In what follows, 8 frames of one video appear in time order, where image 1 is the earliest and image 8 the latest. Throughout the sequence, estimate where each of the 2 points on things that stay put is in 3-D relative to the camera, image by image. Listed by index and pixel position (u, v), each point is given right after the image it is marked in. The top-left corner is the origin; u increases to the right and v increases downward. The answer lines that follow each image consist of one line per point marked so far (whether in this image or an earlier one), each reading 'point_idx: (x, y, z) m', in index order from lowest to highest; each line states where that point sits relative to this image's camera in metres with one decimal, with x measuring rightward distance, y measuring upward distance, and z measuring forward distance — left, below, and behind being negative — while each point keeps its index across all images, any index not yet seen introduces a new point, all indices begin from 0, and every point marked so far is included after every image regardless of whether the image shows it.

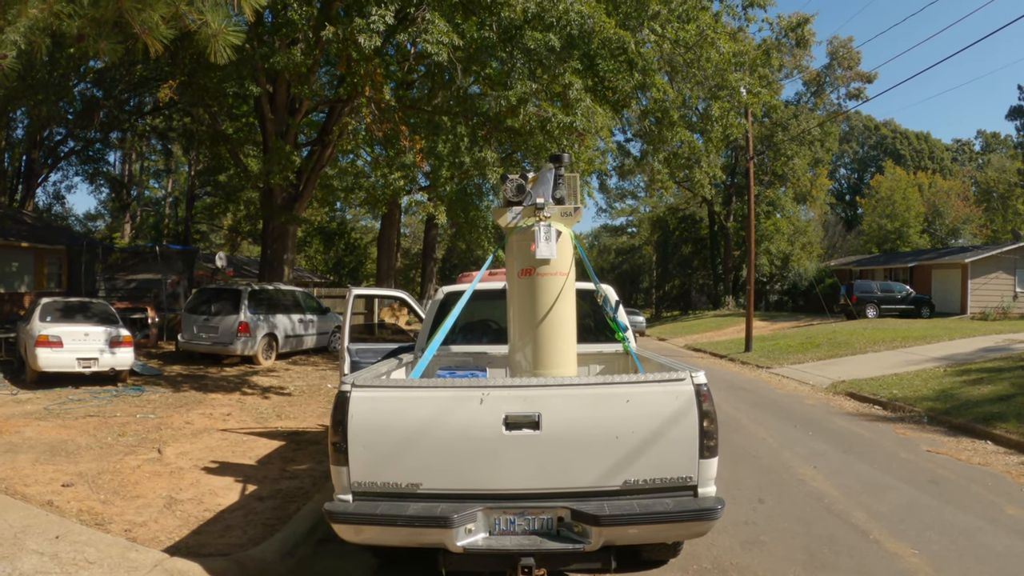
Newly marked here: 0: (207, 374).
0: (-5.5, -1.6, +13.9) m
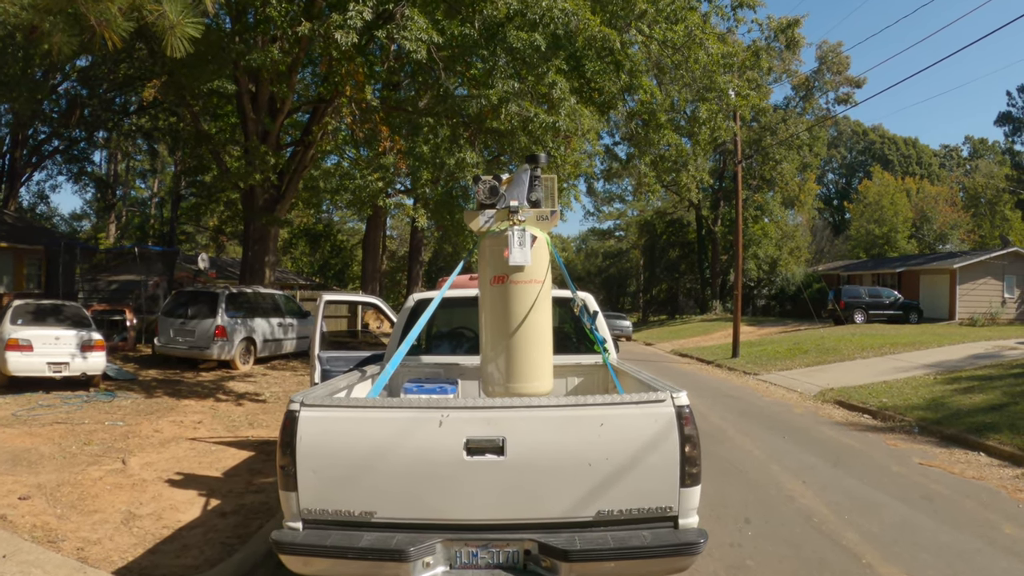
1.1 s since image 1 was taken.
0: (-5.8, -1.6, +13.6) m
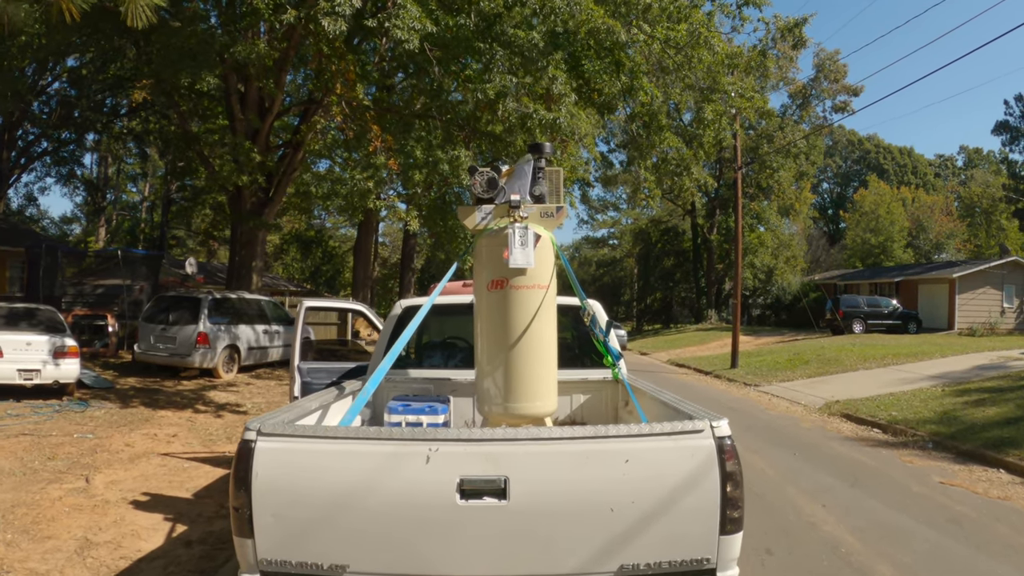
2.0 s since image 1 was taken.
0: (-5.9, -1.7, +13.0) m
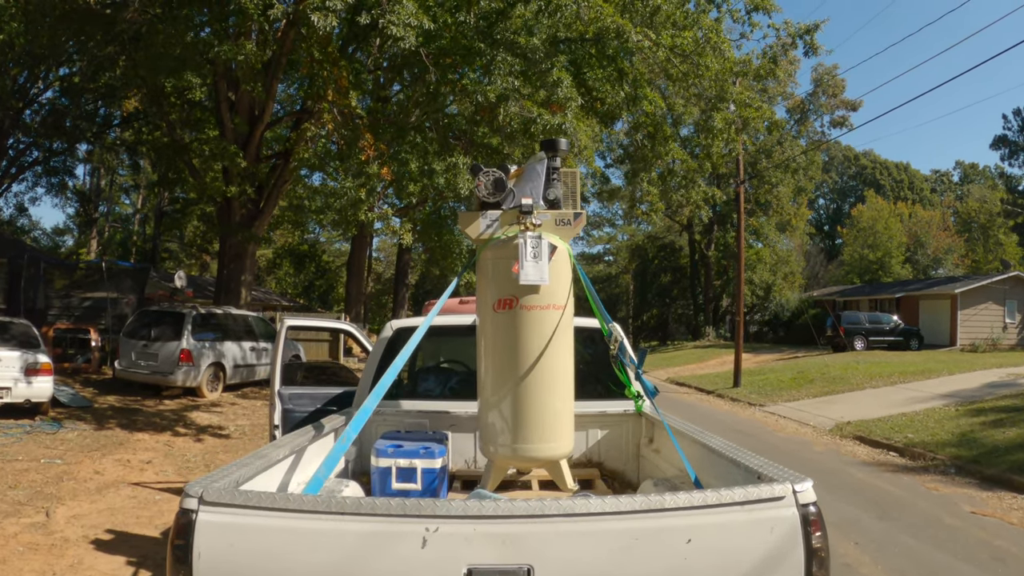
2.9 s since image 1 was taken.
0: (-5.9, -1.9, +12.3) m
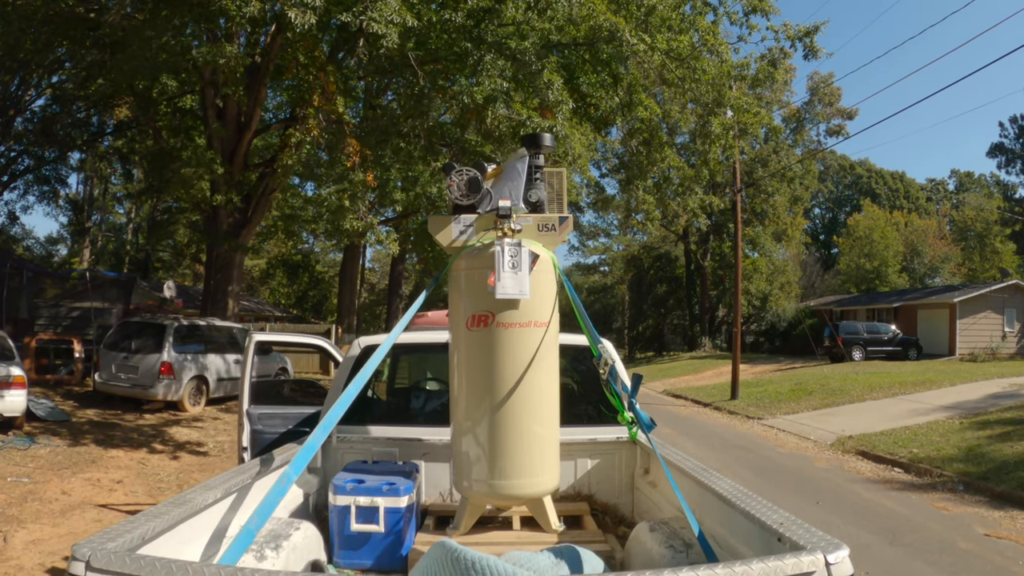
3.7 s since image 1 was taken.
0: (-6.1, -2.1, +11.9) m
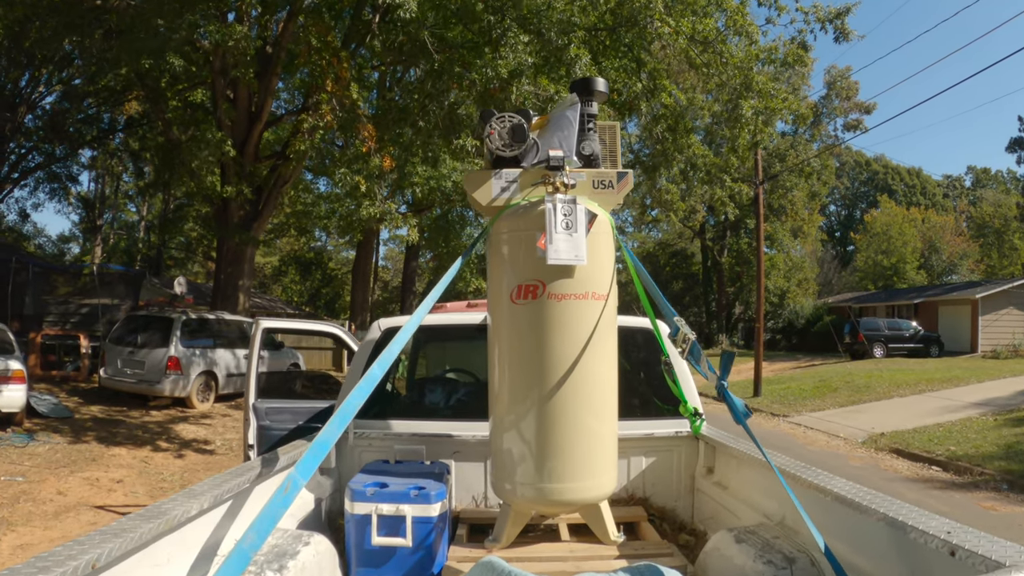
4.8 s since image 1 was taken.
0: (-5.8, -2.0, +11.5) m
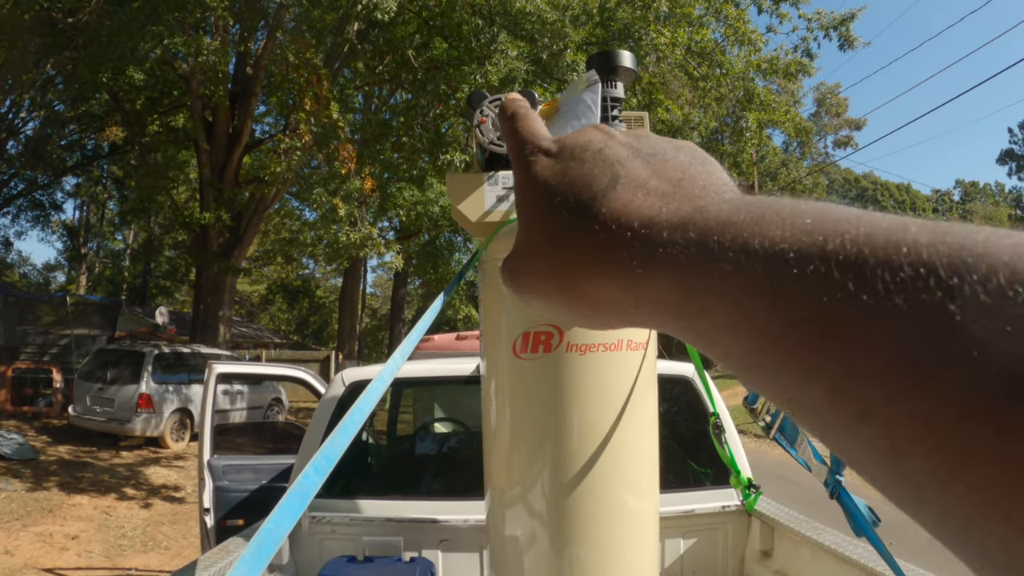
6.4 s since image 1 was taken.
0: (-5.8, -2.4, +10.8) m
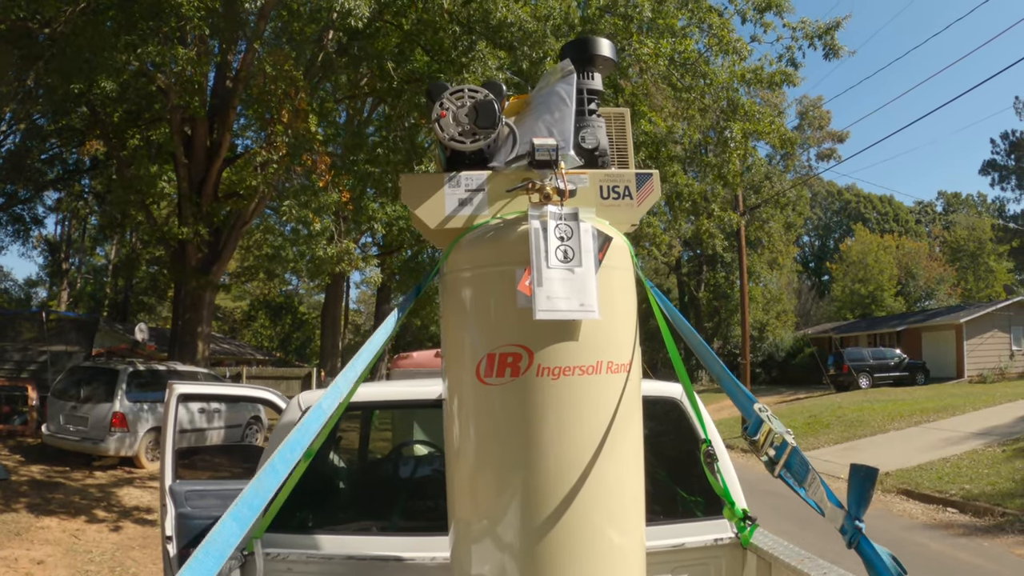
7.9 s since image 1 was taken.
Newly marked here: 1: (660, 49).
0: (-6.0, -2.6, +10.4) m
1: (+2.0, +3.3, +10.5) m
